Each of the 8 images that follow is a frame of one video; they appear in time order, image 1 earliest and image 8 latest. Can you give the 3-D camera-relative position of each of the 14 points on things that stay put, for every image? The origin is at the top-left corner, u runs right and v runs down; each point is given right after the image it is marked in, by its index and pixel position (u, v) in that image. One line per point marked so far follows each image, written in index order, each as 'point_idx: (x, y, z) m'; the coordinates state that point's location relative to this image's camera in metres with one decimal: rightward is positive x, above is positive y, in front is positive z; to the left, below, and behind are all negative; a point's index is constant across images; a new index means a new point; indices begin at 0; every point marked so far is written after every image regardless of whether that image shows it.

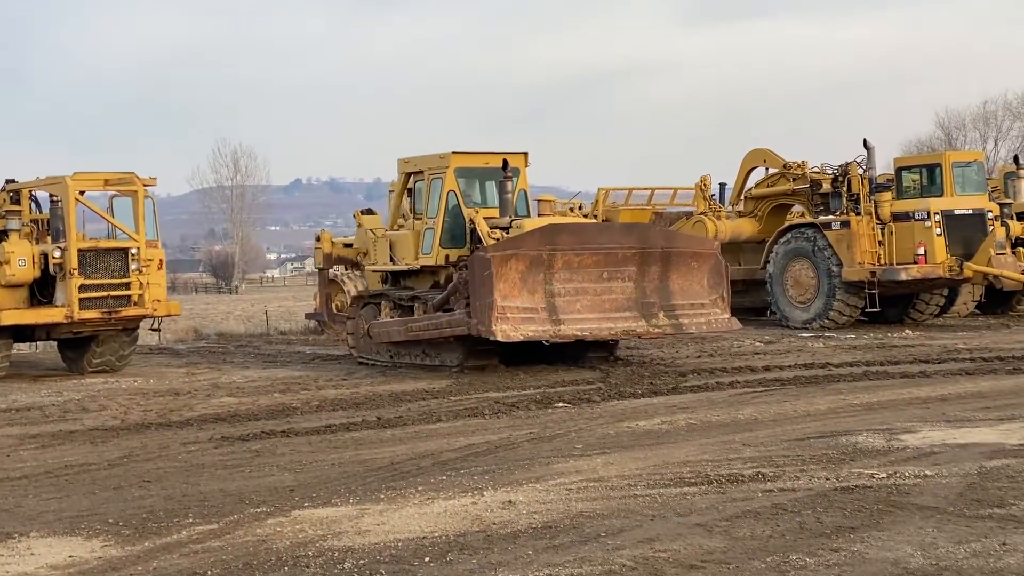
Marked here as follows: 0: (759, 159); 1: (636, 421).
0: (+3.6, +1.8, +19.5) m
1: (+0.8, -0.8, +8.5) m
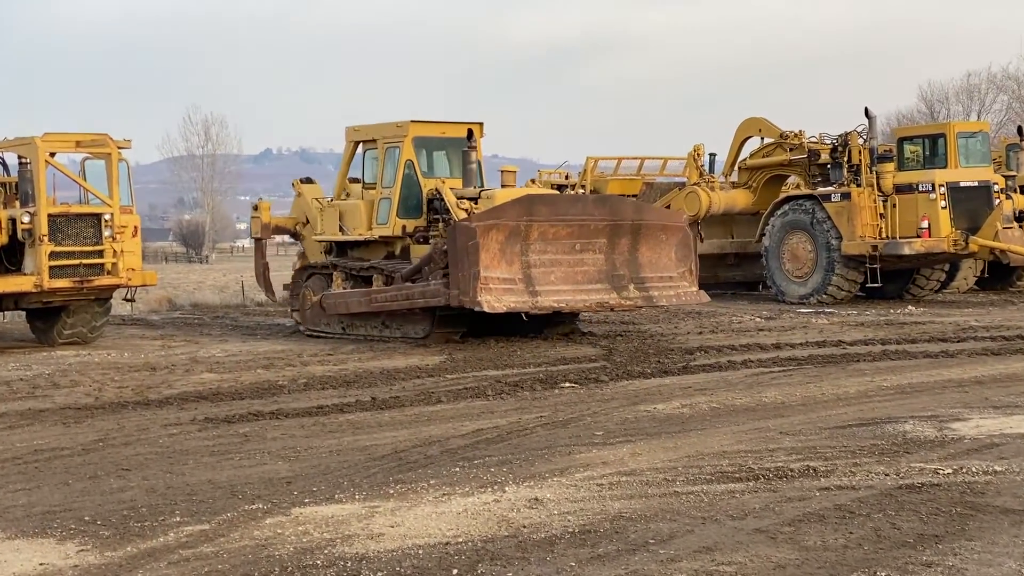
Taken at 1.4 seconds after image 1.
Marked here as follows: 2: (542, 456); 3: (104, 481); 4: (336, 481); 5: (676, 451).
0: (+3.4, +2.2, +18.9) m
1: (+0.8, -0.7, +7.9) m
2: (+0.1, -0.8, +6.1) m
3: (-1.7, -0.8, +5.7) m
4: (-0.7, -0.8, +5.6) m
5: (+0.8, -0.8, +6.2) m
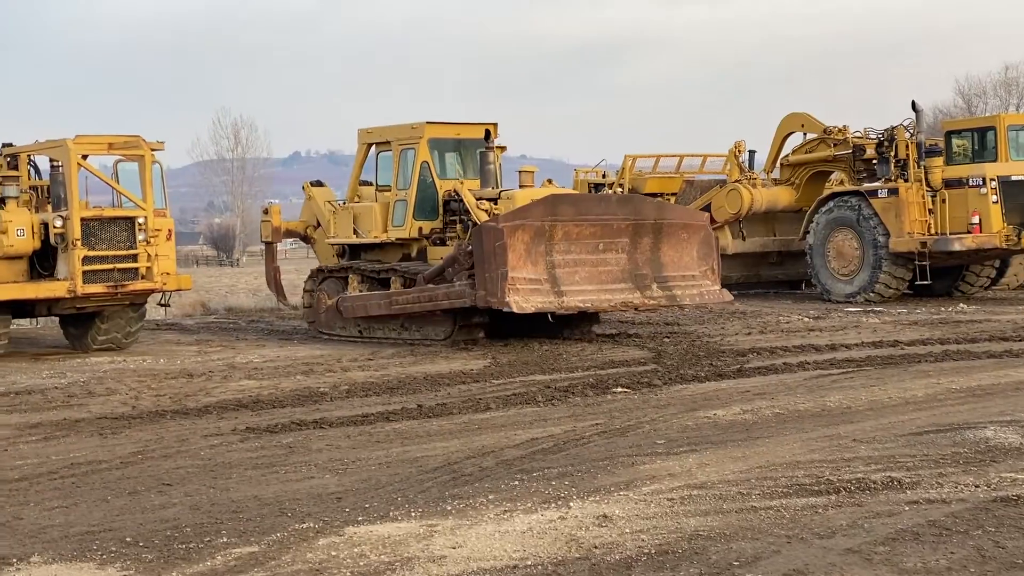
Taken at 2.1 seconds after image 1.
0: (+3.9, +2.2, +18.5) m
1: (+1.1, -0.7, +7.5) m
2: (+0.4, -0.8, +5.8) m
3: (-1.5, -0.8, +5.4) m
4: (-0.5, -0.8, +5.3) m
5: (+1.0, -0.8, +5.8) m
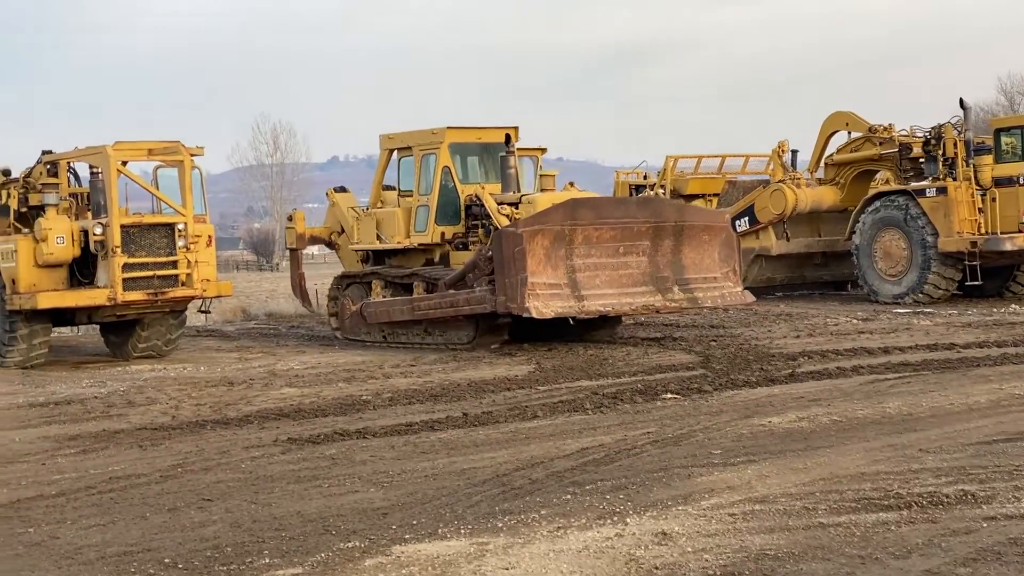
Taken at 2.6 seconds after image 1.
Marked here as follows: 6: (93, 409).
0: (+4.4, +2.2, +18.2) m
1: (+1.4, -0.7, +7.3) m
2: (+0.6, -0.8, +5.6) m
3: (-1.3, -0.9, +5.2) m
4: (-0.3, -0.8, +5.1) m
5: (+1.2, -0.8, +5.6) m
6: (-2.7, -0.8, +8.6) m
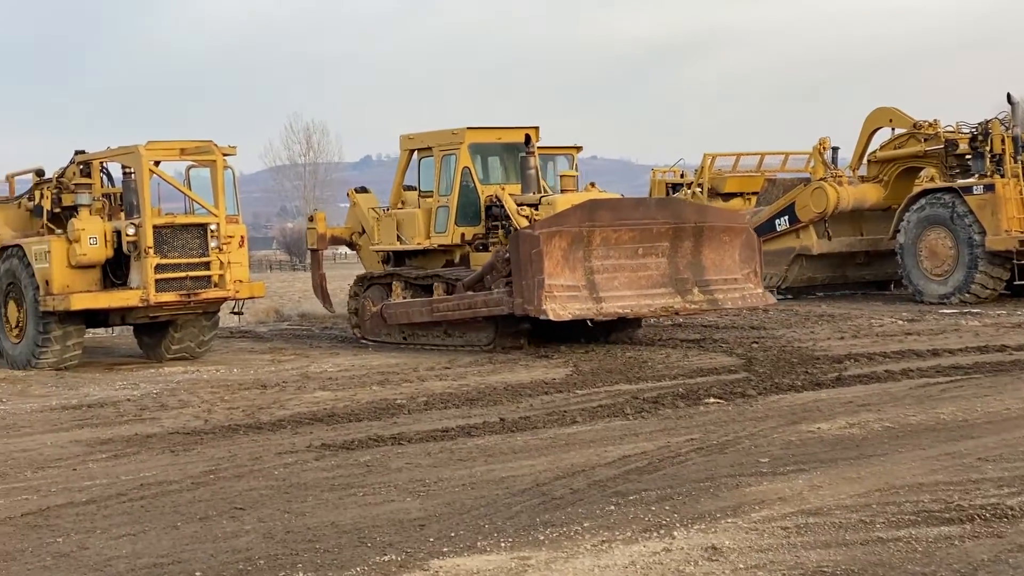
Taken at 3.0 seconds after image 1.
0: (+4.9, +2.2, +17.9) m
1: (+1.6, -0.7, +7.1) m
2: (+0.8, -0.8, +5.3) m
3: (-1.1, -0.9, +5.0) m
4: (-0.1, -0.9, +4.9) m
5: (+1.4, -0.8, +5.4) m
6: (-2.4, -0.8, +8.5) m
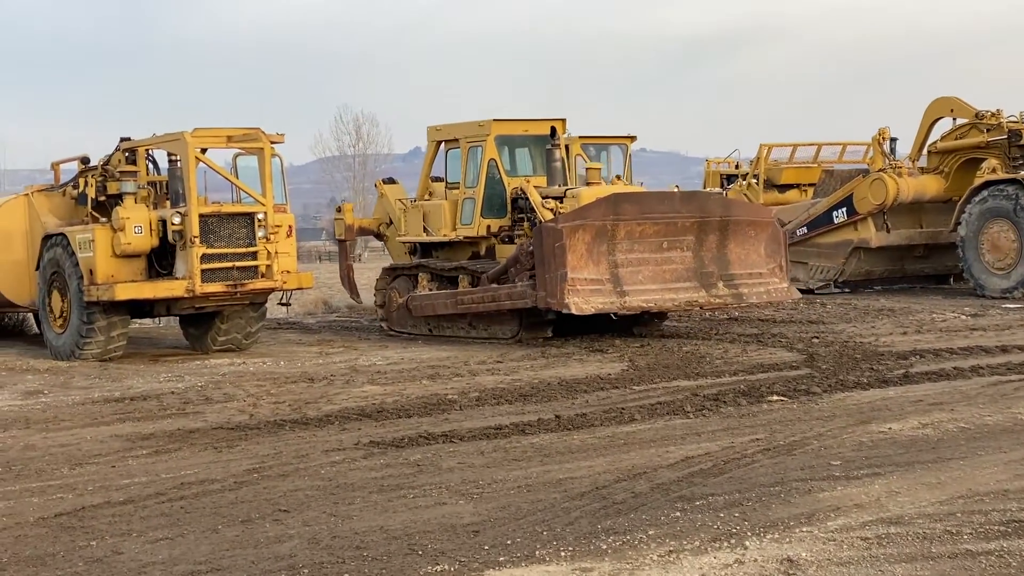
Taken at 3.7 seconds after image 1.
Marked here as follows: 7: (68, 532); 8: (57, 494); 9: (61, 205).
0: (+5.6, +2.3, +17.4) m
1: (+1.9, -0.7, +6.7) m
2: (+1.0, -0.8, +5.0) m
3: (-0.9, -0.9, +4.8) m
4: (+0.1, -0.8, +4.6) m
5: (+1.6, -0.8, +5.0) m
6: (-2.1, -0.7, +8.3) m
7: (-1.6, -0.9, +4.8) m
8: (-1.9, -0.8, +5.5) m
9: (-3.9, +0.7, +11.8) m
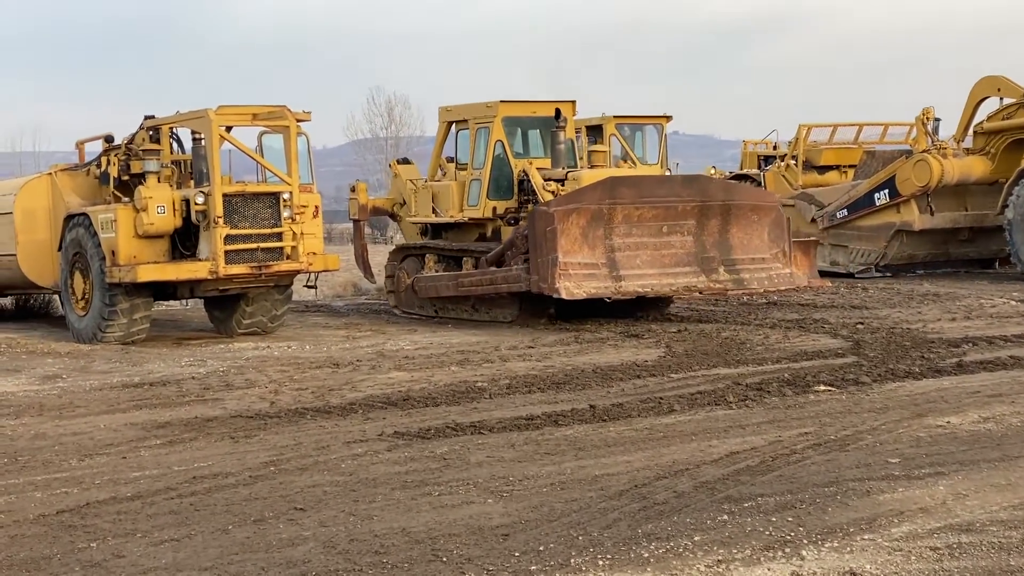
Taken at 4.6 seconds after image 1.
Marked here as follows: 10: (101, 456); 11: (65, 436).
0: (+6.0, +2.5, +16.8) m
1: (+2.0, -0.6, +6.3) m
2: (+1.1, -0.7, +4.6) m
3: (-0.8, -0.8, +4.4) m
4: (+0.2, -0.8, +4.2) m
5: (+1.7, -0.7, +4.6) m
6: (-1.9, -0.6, +8.0) m
7: (-1.5, -0.8, +4.5) m
8: (-1.7, -0.8, +5.2) m
9: (-3.6, +0.9, +11.5) m
10: (-1.8, -0.7, +5.9) m
11: (-2.2, -0.7, +6.5) m
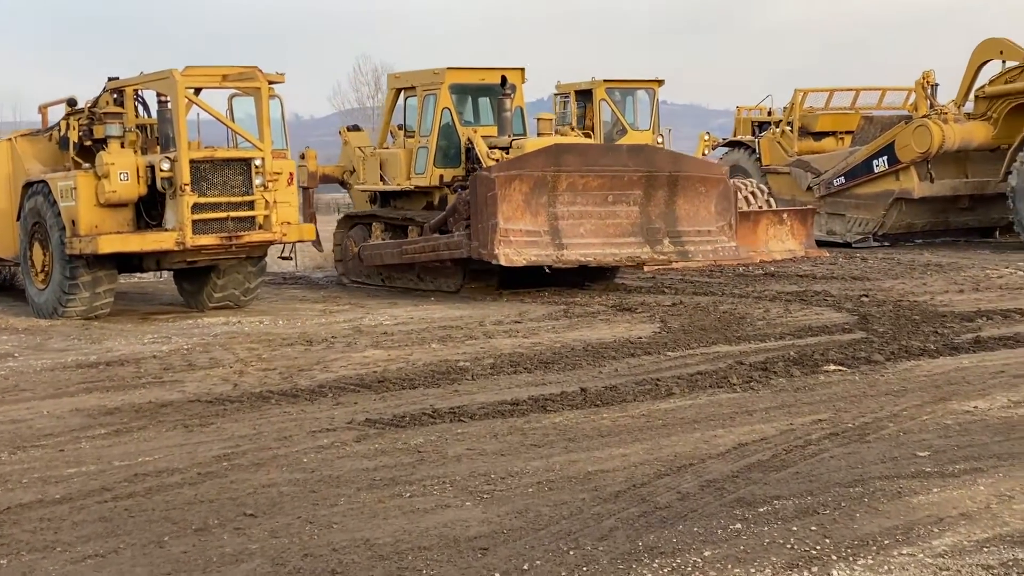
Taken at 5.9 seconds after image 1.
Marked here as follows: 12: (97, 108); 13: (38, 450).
0: (+5.8, +2.9, +16.2) m
1: (+2.0, -0.5, +5.7) m
2: (+1.0, -0.6, +4.1) m
3: (-0.9, -0.7, +3.9) m
4: (+0.1, -0.7, +3.7) m
5: (+1.7, -0.6, +4.1) m
6: (-2.0, -0.5, +7.3) m
7: (-1.5, -0.7, +3.9) m
8: (-1.8, -0.7, +4.6) m
9: (-3.8, +1.1, +10.8) m
10: (-1.9, -0.6, +5.3) m
11: (-2.2, -0.6, +5.9) m
12: (-3.2, +1.4, +10.4) m
13: (-1.9, -0.6, +5.3) m
